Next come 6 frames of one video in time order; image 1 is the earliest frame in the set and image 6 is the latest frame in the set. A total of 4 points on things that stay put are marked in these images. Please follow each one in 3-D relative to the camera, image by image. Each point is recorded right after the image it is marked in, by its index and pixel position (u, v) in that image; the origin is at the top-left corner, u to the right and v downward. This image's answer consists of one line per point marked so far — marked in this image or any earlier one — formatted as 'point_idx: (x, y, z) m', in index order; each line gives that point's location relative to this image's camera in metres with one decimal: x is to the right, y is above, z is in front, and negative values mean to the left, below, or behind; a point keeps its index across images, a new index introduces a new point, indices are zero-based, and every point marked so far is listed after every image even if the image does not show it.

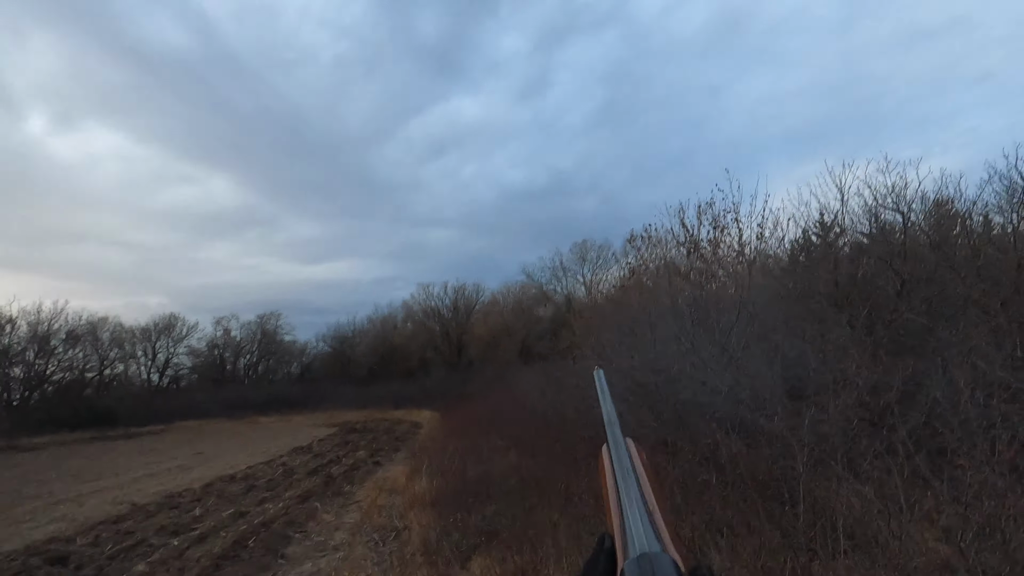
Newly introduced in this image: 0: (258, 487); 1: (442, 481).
0: (-7.0, -5.5, +18.3) m
1: (-1.5, -4.2, +14.3) m
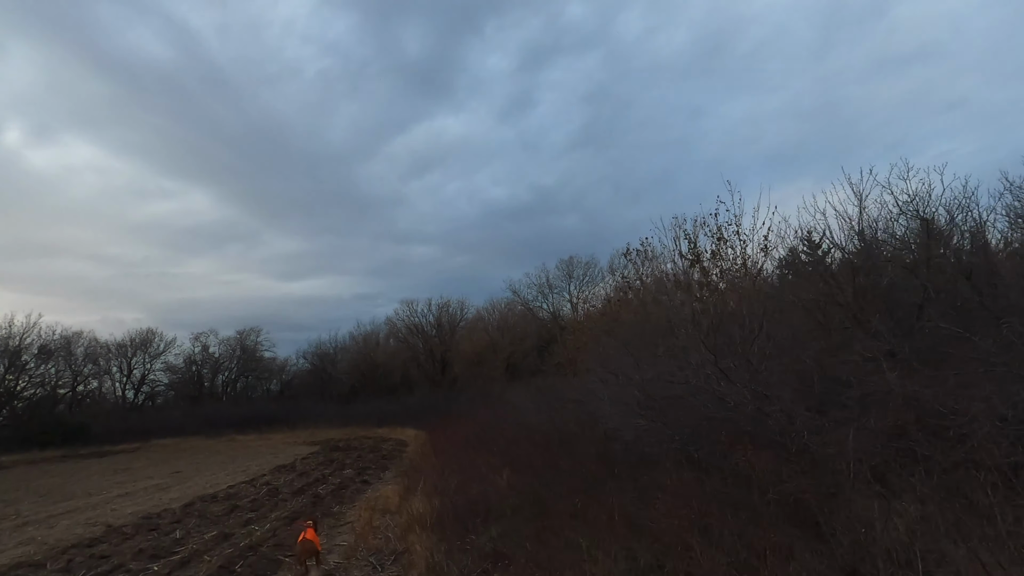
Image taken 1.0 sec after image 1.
0: (-7.1, -5.8, +17.4) m
1: (-1.5, -4.3, +13.6) m
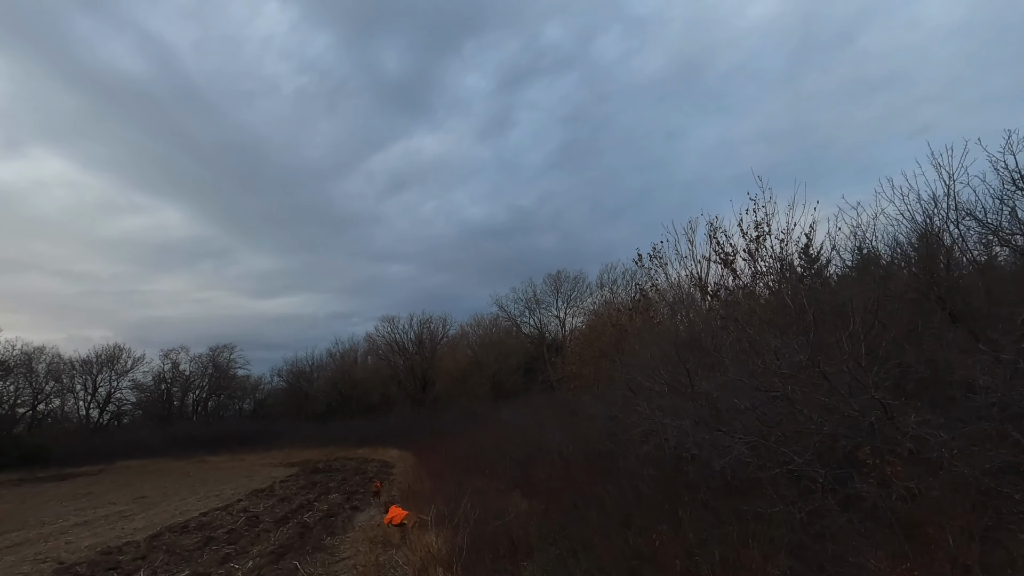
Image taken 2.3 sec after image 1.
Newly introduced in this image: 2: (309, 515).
0: (-6.7, -5.8, +15.2) m
1: (-1.0, -4.3, +11.6) m
2: (-5.5, -6.2, +18.1) m
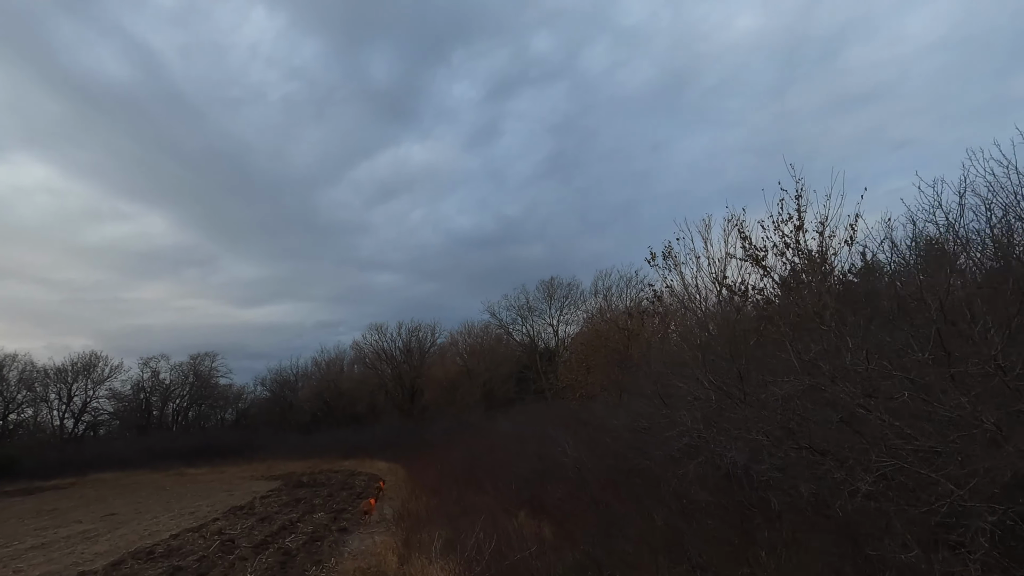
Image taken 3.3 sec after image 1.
0: (-6.5, -5.6, +13.3) m
1: (-0.7, -4.1, +9.9) m
2: (-5.4, -6.1, +16.2) m
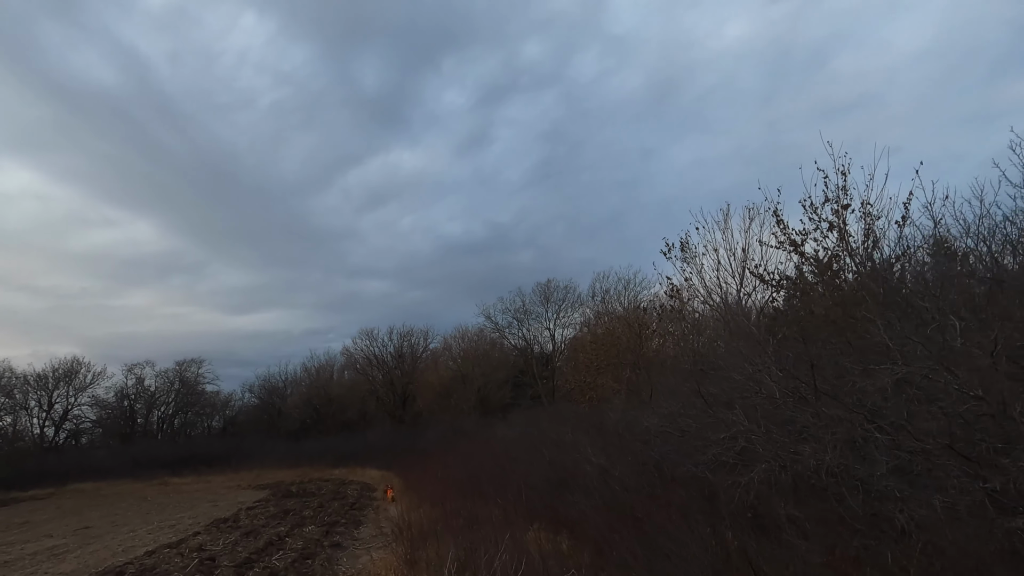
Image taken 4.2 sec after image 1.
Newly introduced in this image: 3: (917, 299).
0: (-6.2, -5.4, +11.6) m
1: (-0.4, -3.8, +8.3) m
2: (-5.1, -5.9, +14.6) m
3: (+4.6, -0.1, +7.4) m
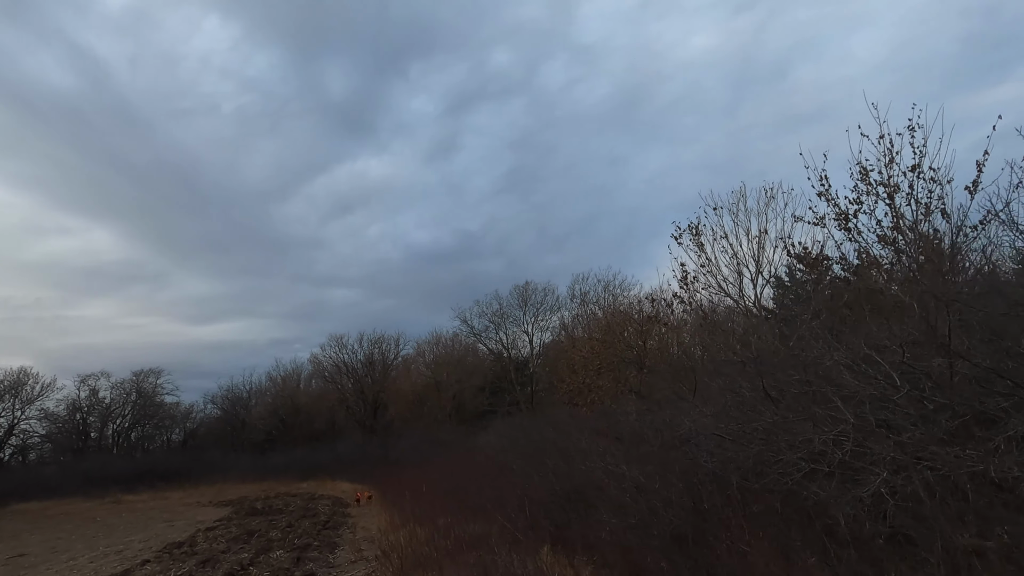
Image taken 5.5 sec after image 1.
0: (-5.9, -5.0, +9.2) m
1: (0.0, -3.4, +6.2) m
2: (-5.0, -5.6, +12.2) m
3: (+5.0, +0.3, +5.6) m
